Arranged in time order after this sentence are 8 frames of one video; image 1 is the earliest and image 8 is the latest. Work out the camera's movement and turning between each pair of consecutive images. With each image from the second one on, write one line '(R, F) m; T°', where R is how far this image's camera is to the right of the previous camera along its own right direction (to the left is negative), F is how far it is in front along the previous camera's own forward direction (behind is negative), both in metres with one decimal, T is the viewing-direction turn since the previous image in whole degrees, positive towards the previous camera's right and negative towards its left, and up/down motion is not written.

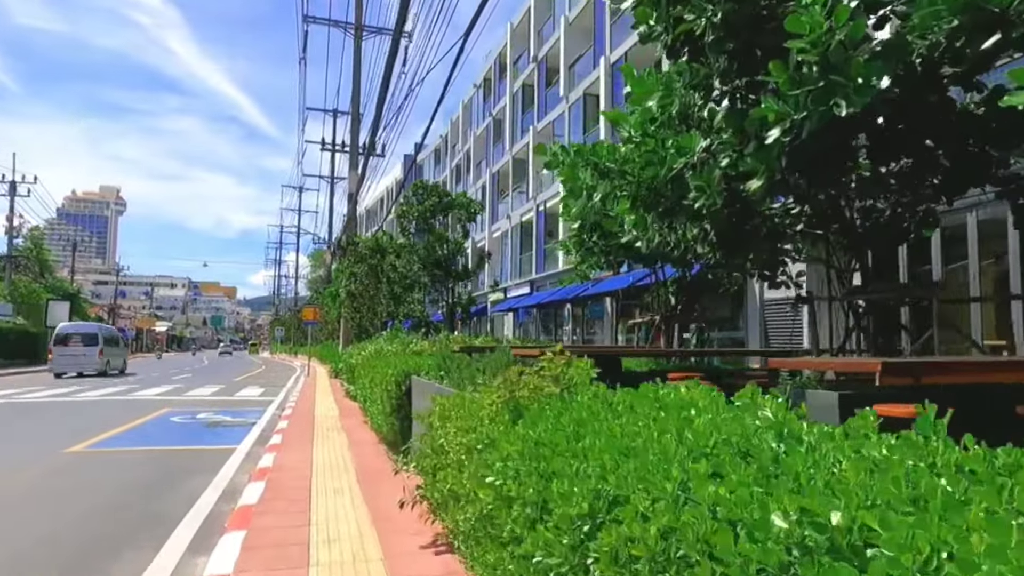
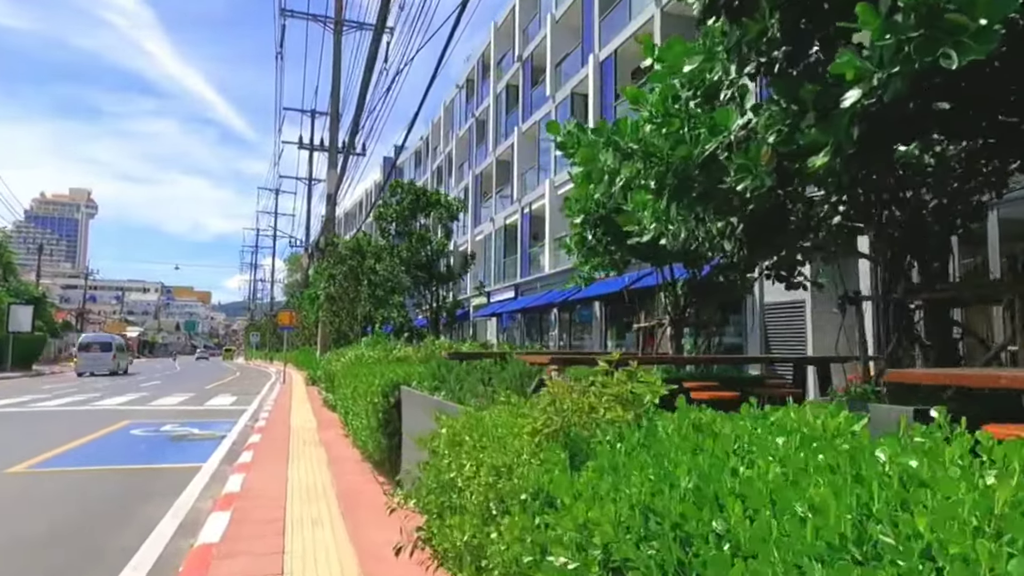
(-0.2, +0.8) m; +2°
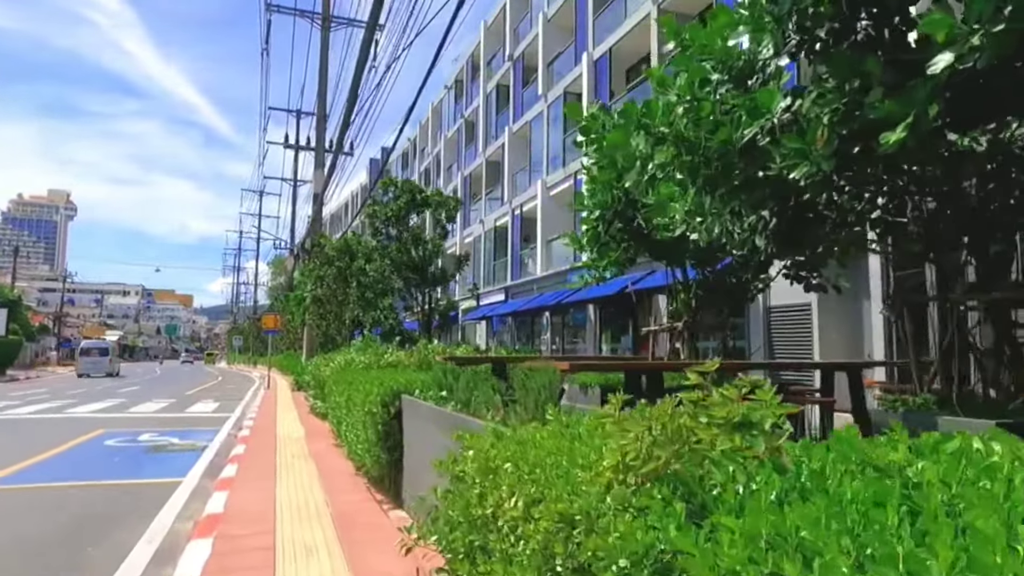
(-0.2, +0.5) m; +1°
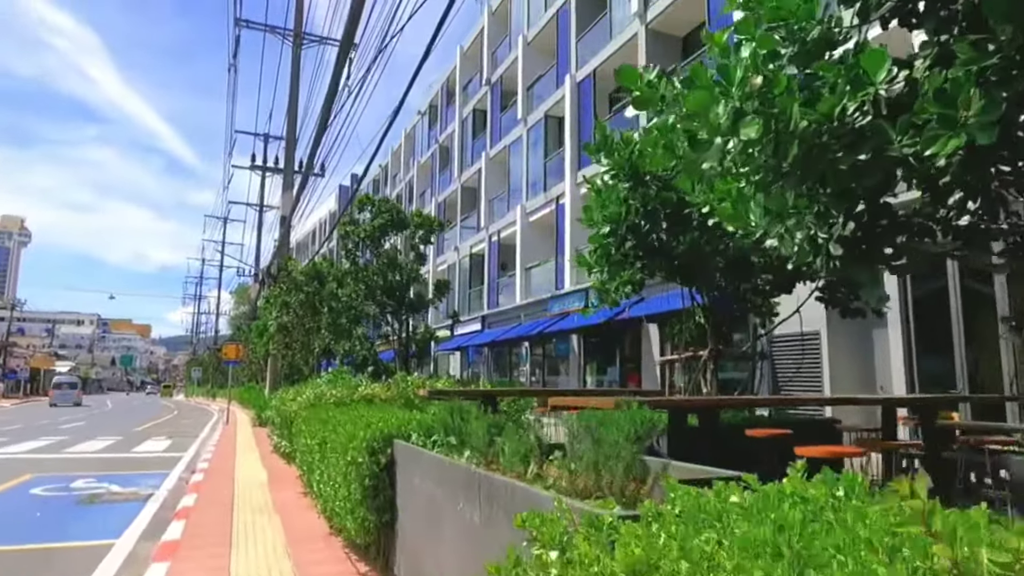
(-0.4, +1.1) m; +3°
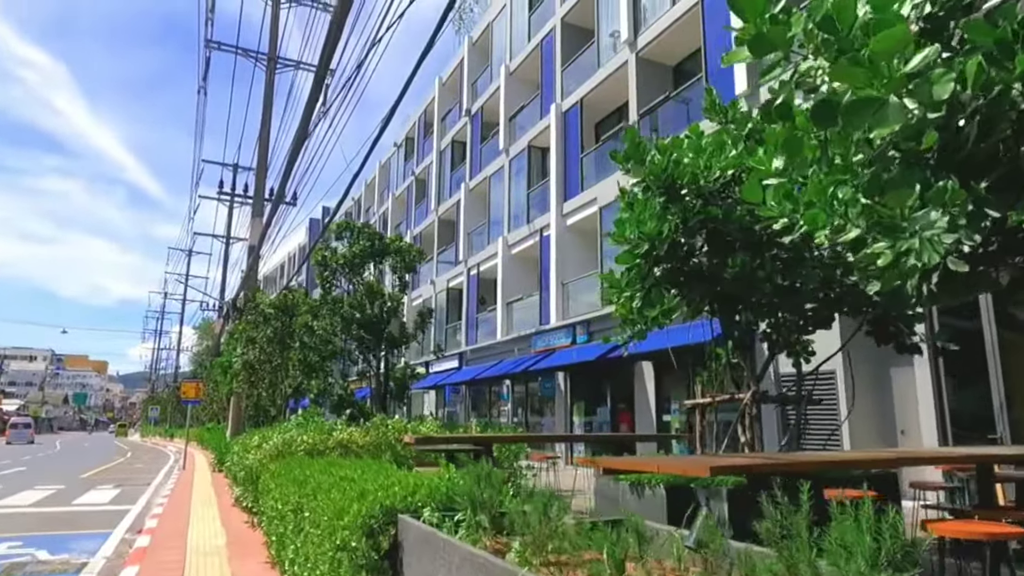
(-0.4, +1.1) m; +3°
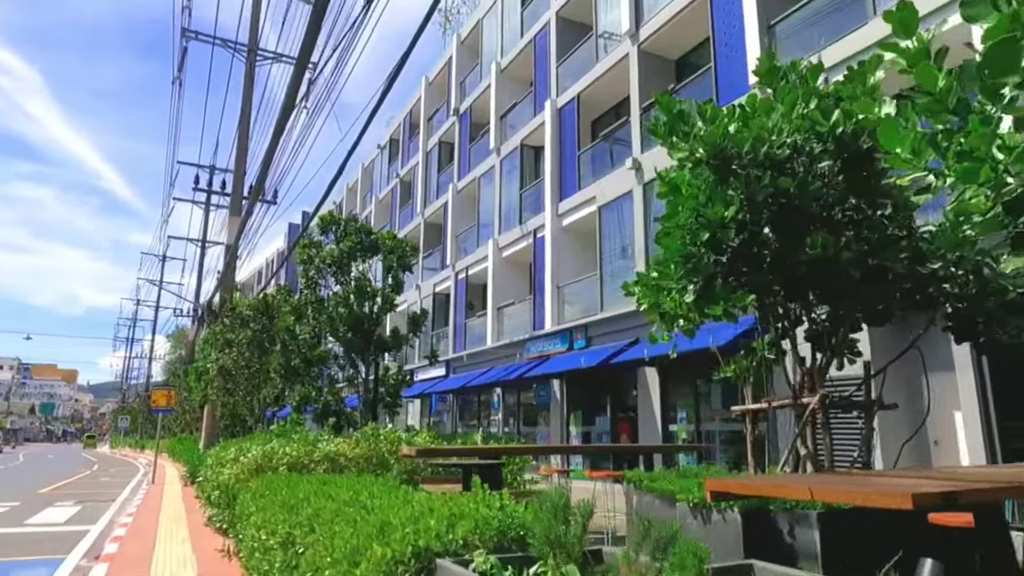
(-0.4, +1.0) m; +2°
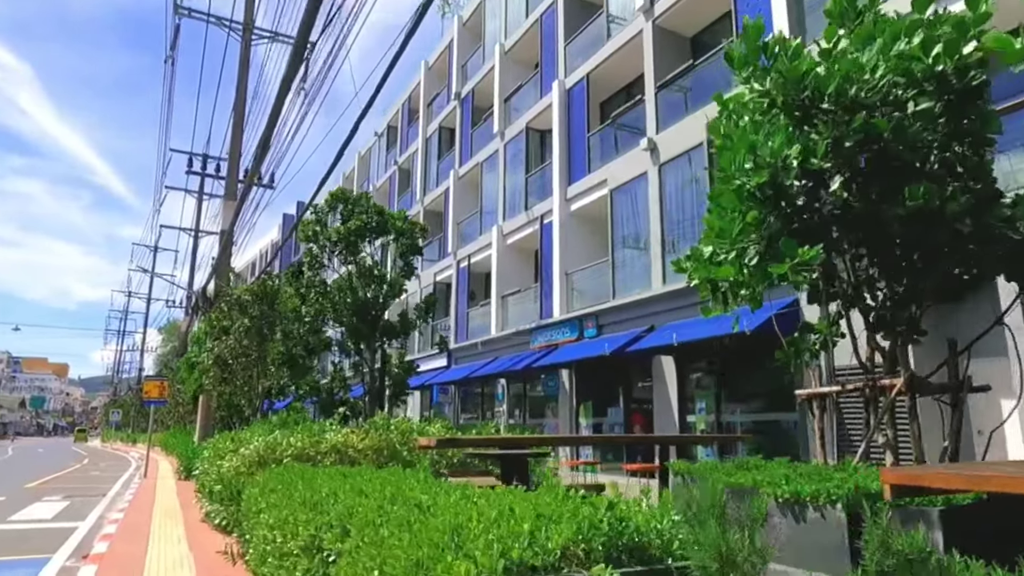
(-0.4, +0.7) m; +1°
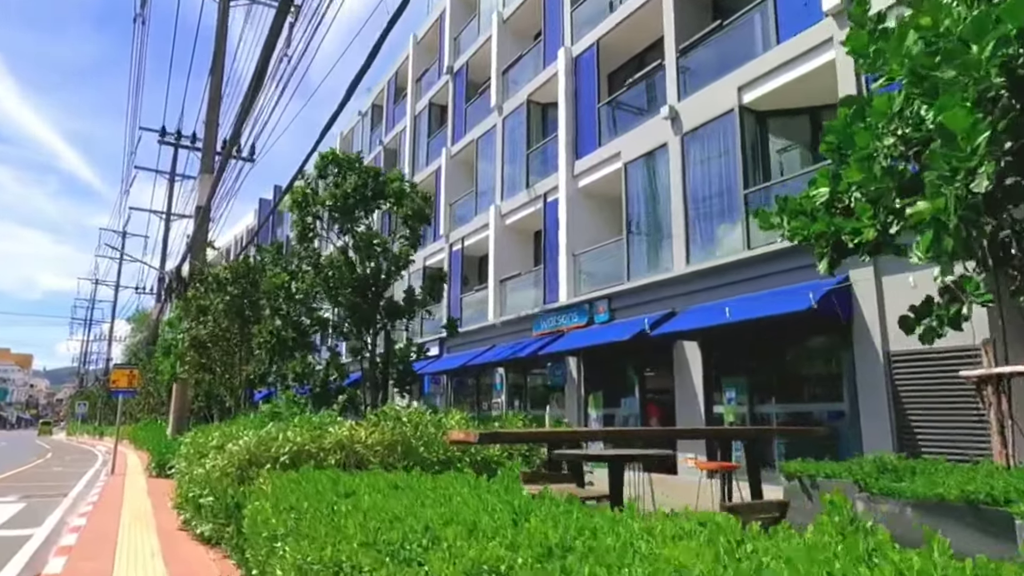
(-0.7, +1.3) m; +2°
